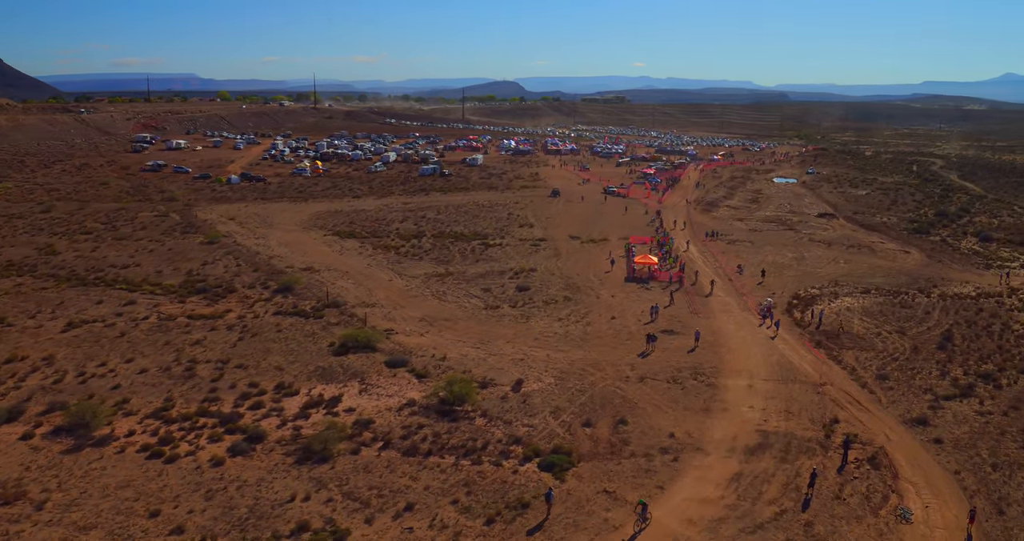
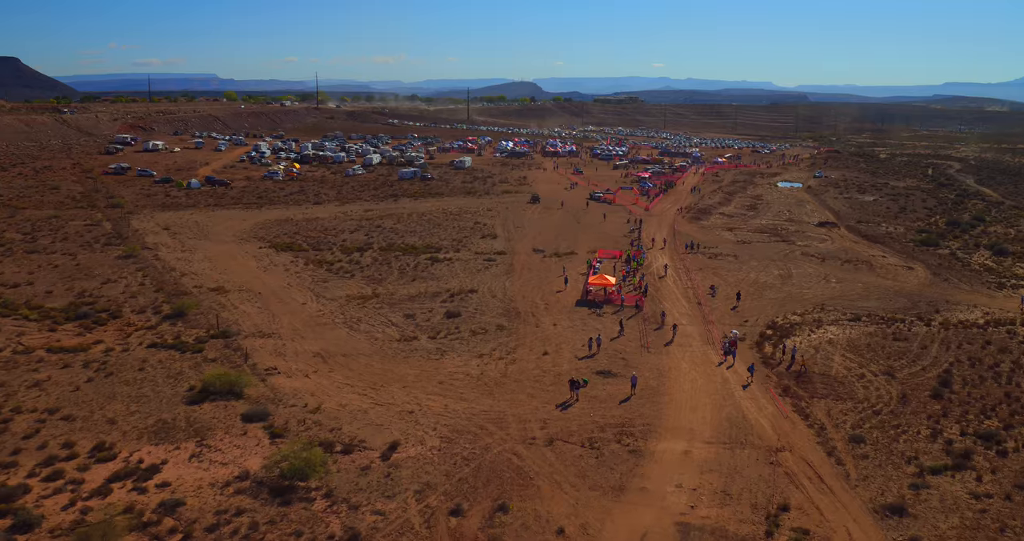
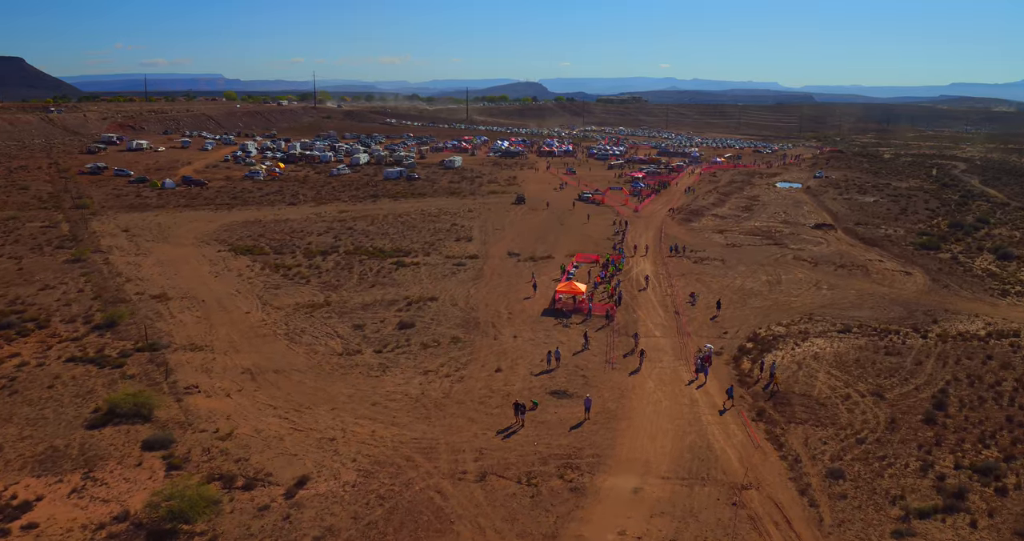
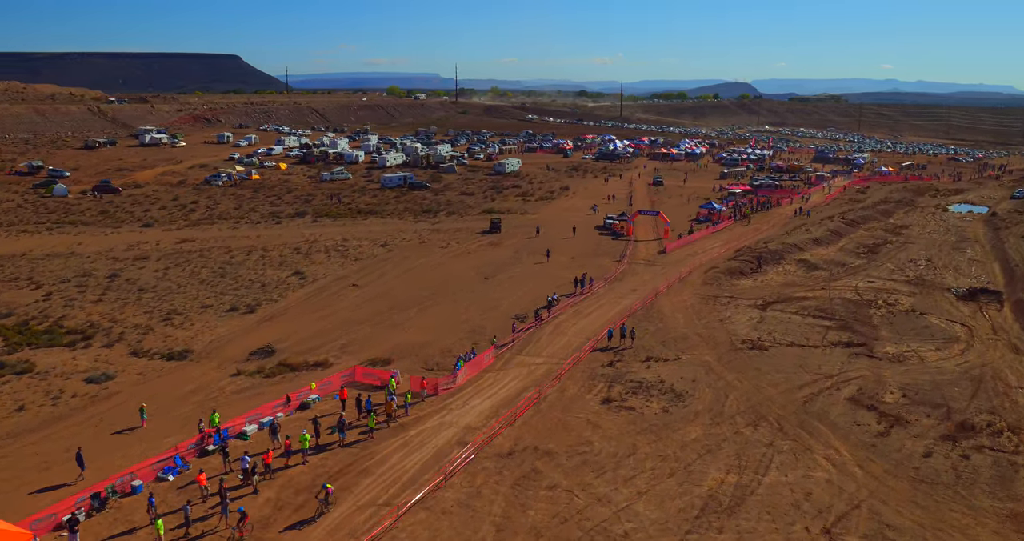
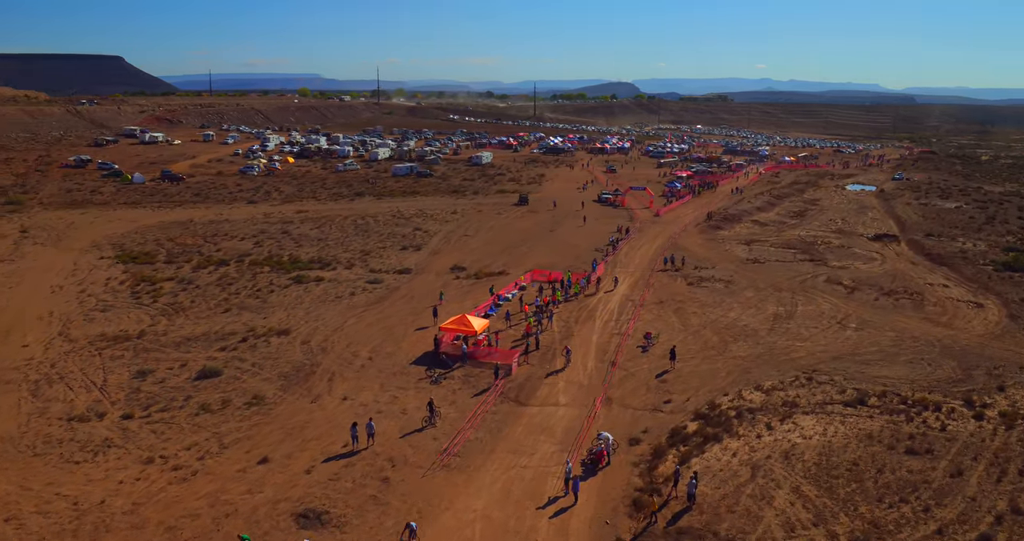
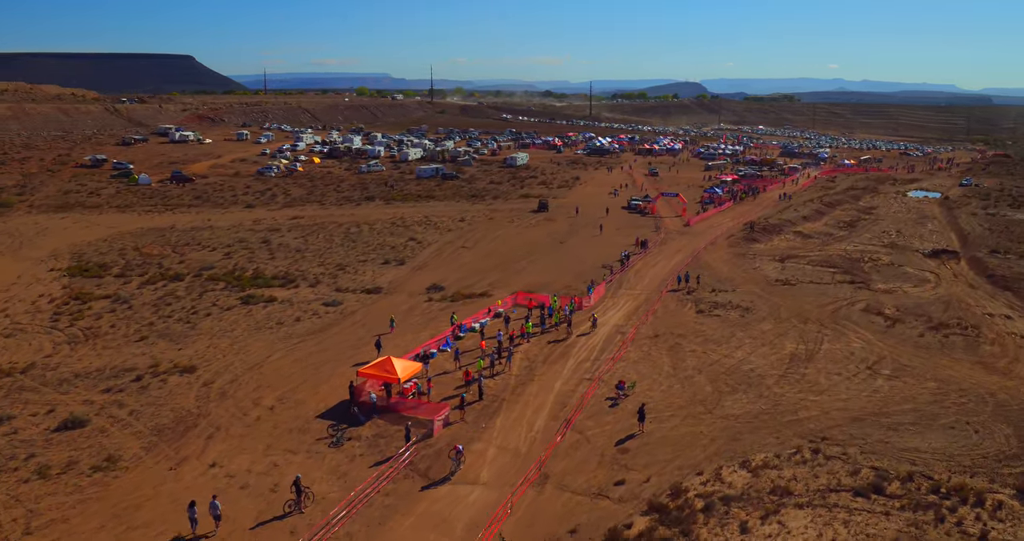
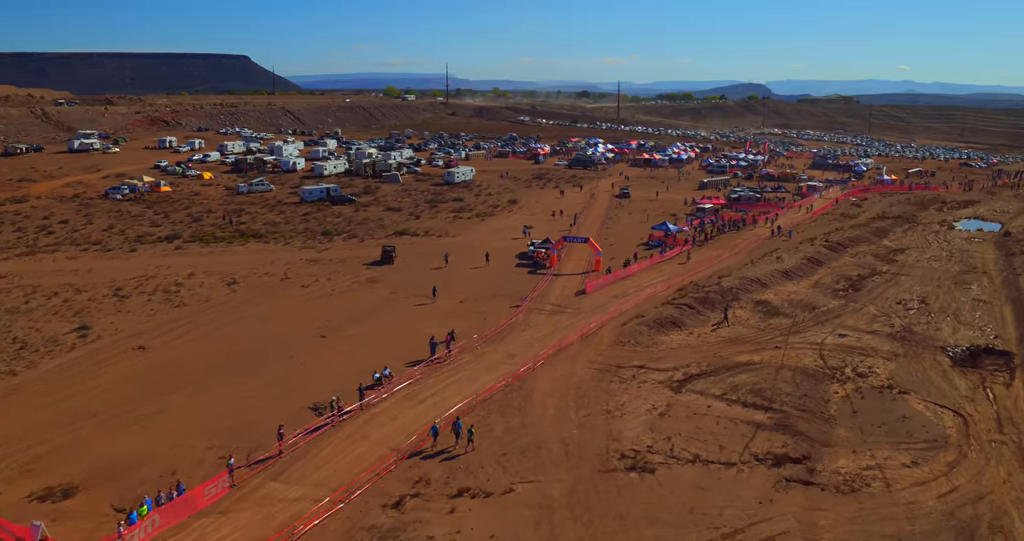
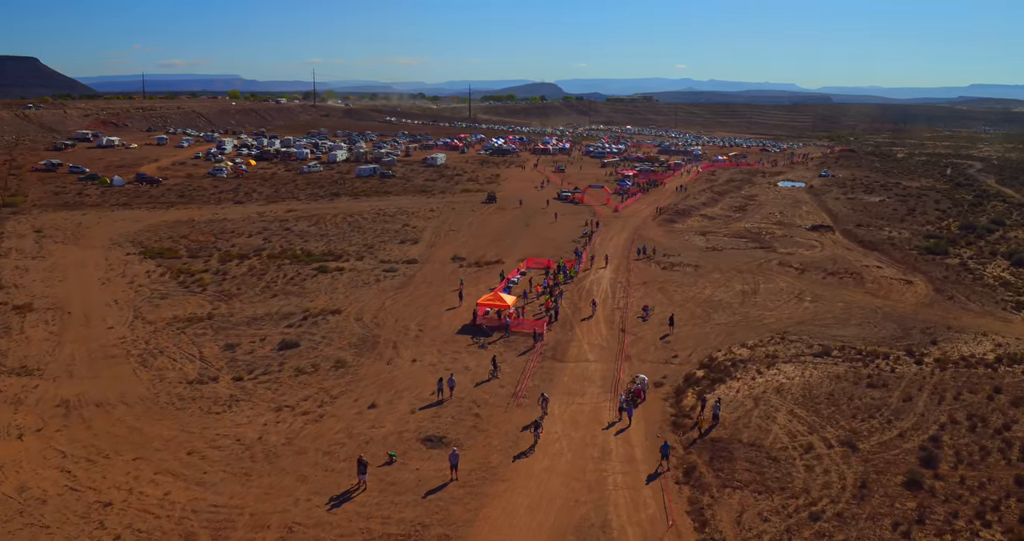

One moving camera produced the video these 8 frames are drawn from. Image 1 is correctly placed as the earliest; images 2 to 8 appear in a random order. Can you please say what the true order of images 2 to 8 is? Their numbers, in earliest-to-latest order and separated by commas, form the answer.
2, 3, 8, 5, 6, 4, 7
